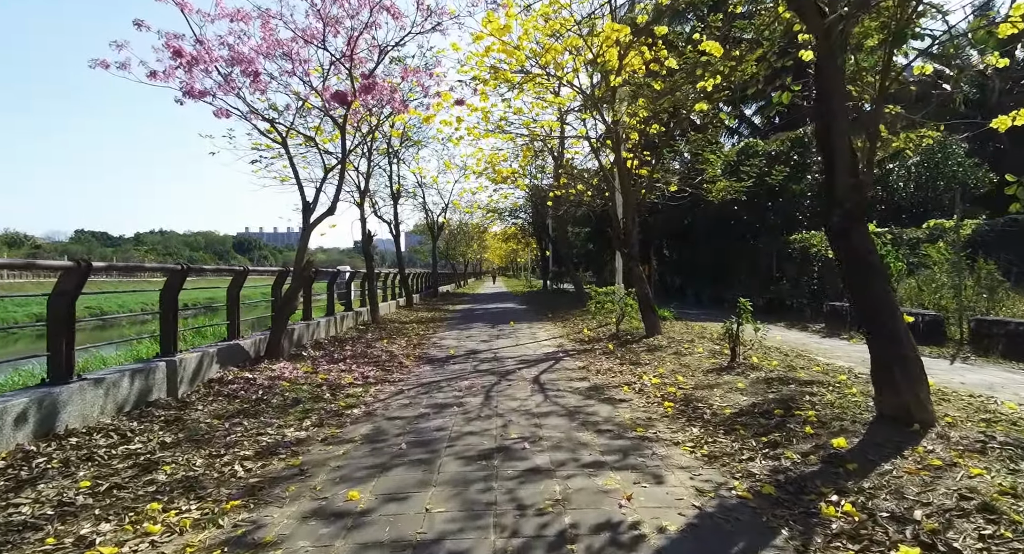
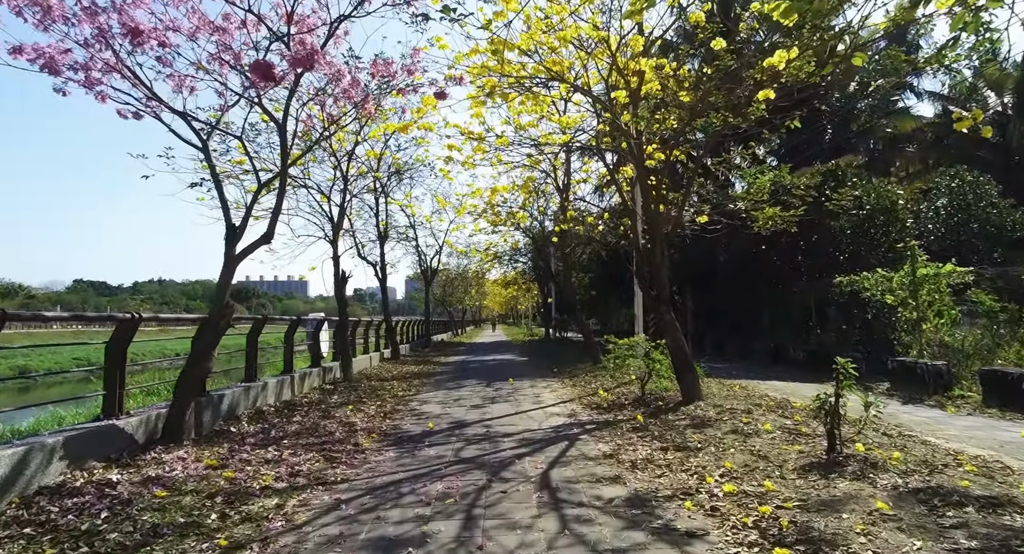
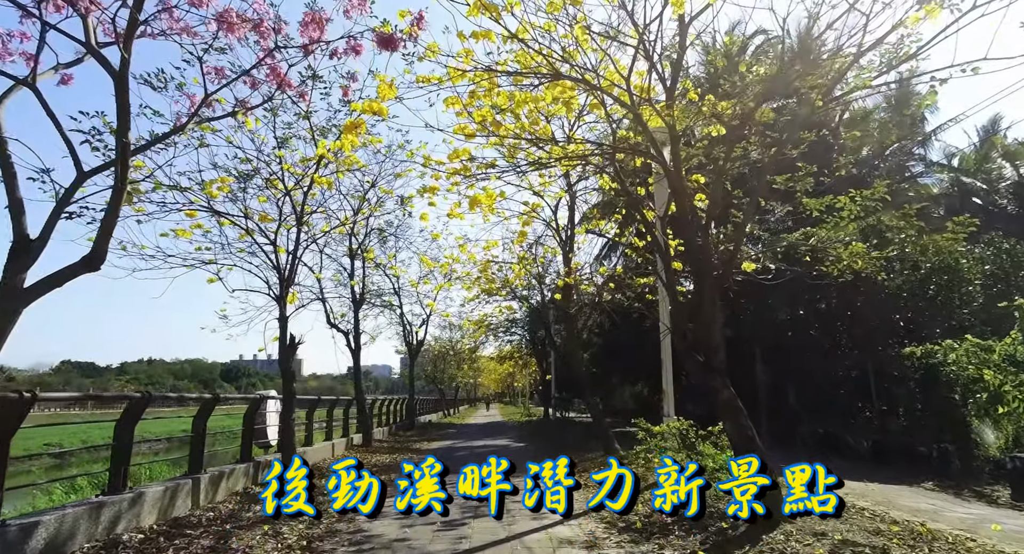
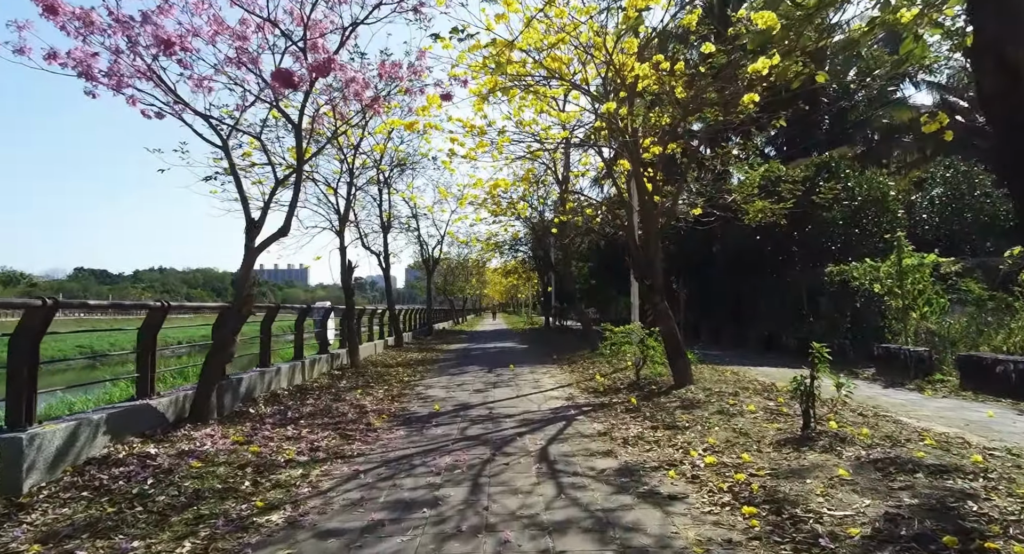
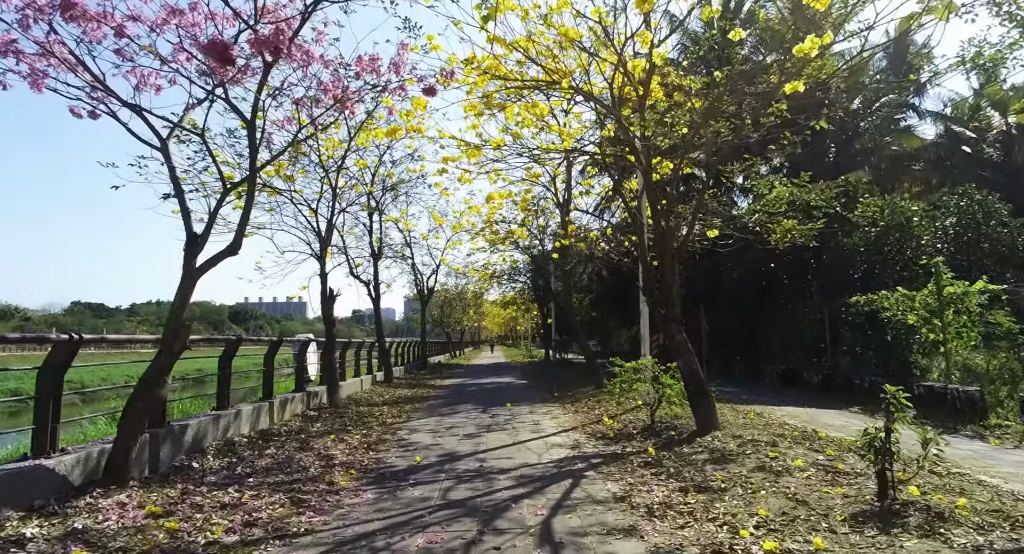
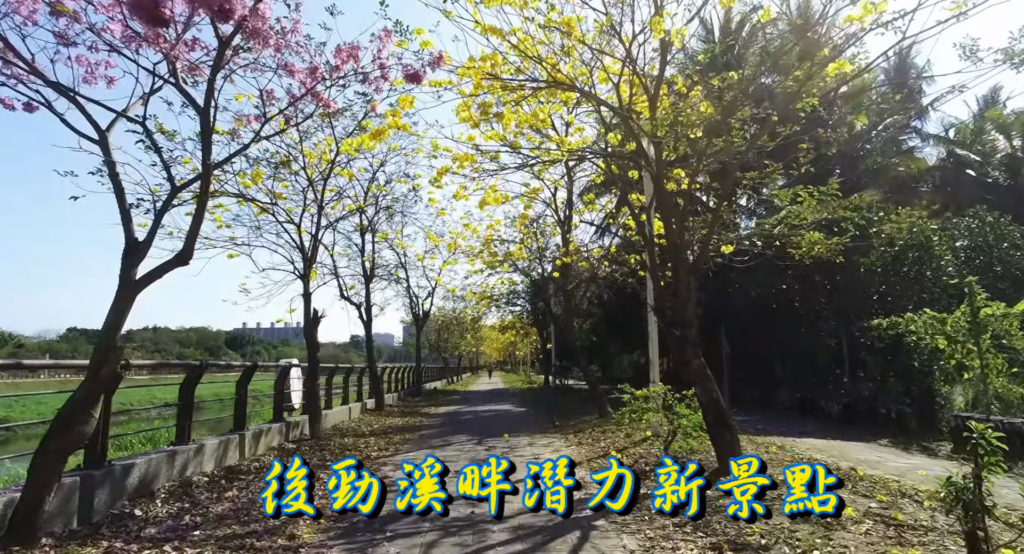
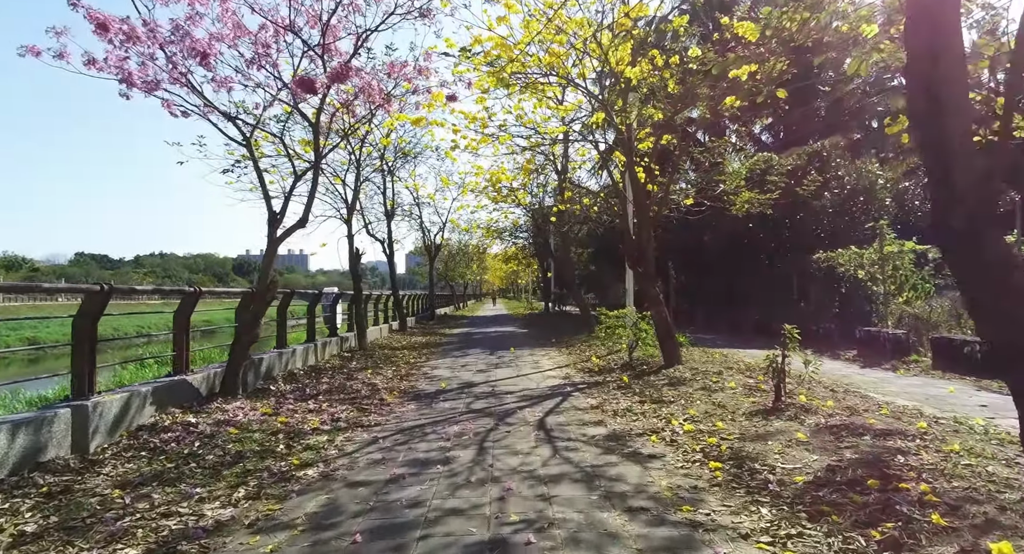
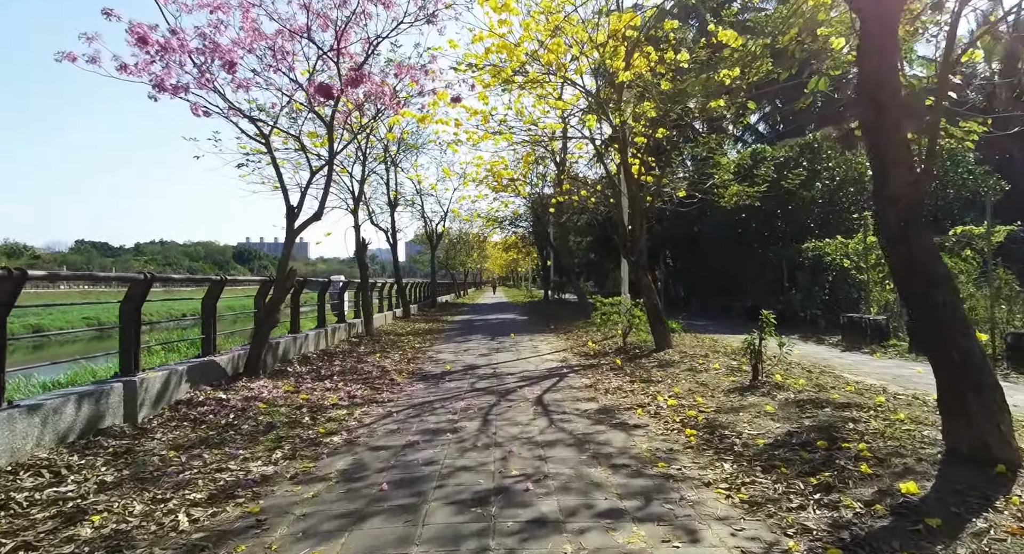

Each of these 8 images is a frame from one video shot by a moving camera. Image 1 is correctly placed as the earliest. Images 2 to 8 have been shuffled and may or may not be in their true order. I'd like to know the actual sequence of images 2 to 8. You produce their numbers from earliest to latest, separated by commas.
8, 7, 4, 2, 5, 6, 3
